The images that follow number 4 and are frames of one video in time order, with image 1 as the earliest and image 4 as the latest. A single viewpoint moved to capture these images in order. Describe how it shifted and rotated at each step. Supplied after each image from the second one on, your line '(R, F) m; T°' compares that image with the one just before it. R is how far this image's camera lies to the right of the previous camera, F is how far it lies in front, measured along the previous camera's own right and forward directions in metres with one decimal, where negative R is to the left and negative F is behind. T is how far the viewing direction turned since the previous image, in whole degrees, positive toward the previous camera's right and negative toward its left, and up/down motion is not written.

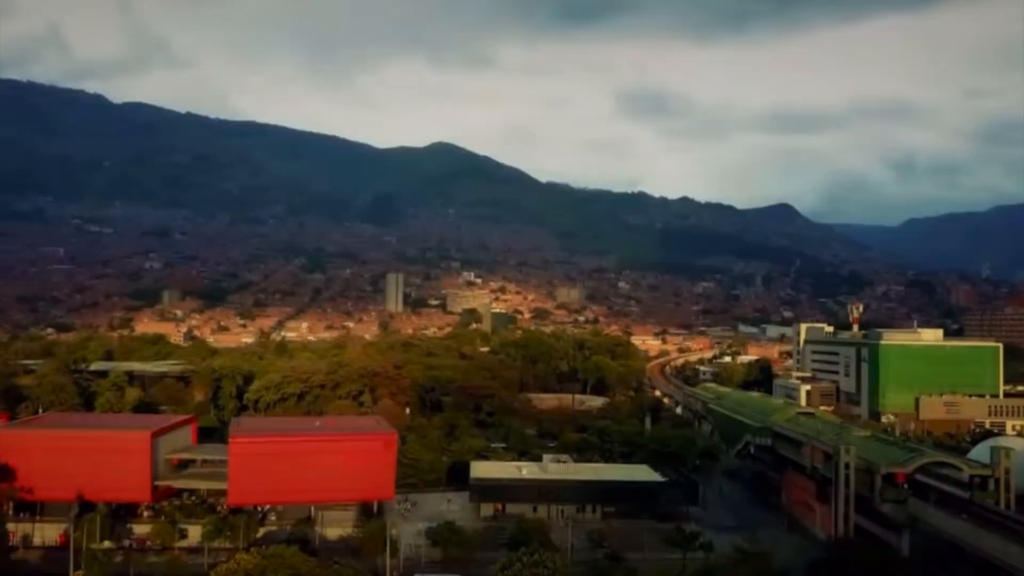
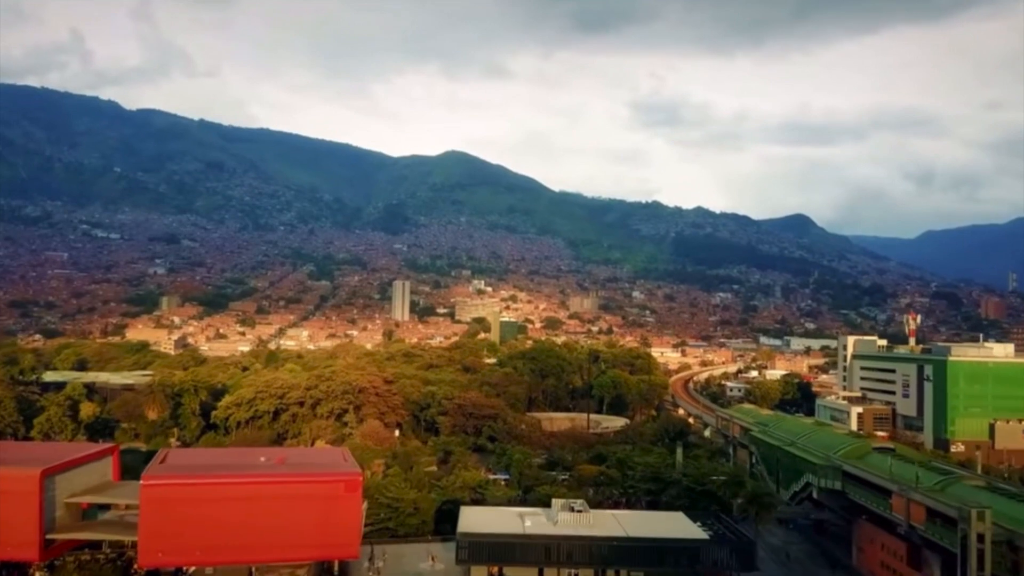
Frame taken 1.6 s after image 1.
(+0.2, +4.5) m; -1°
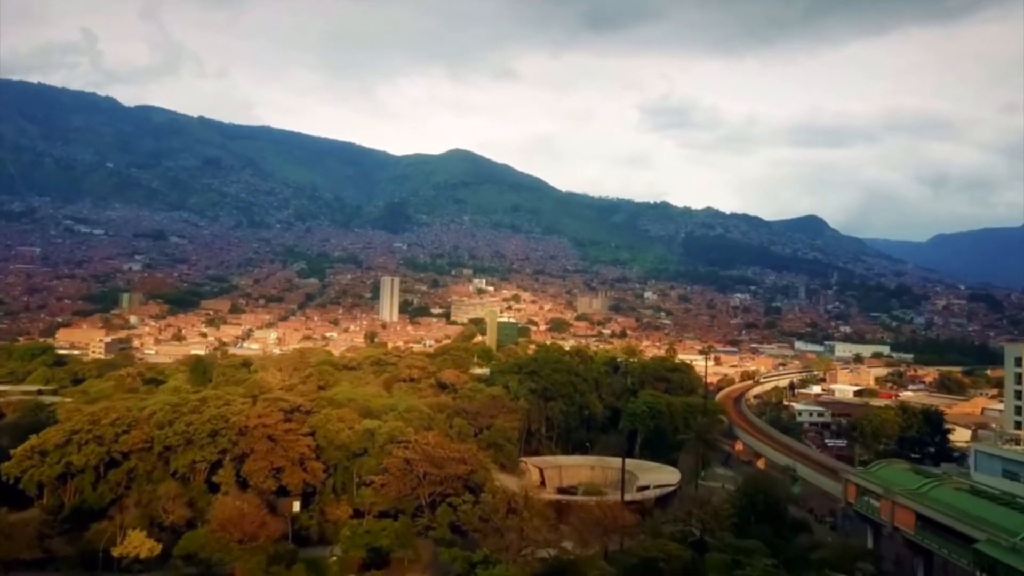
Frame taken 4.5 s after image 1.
(+0.5, +12.1) m; 0°
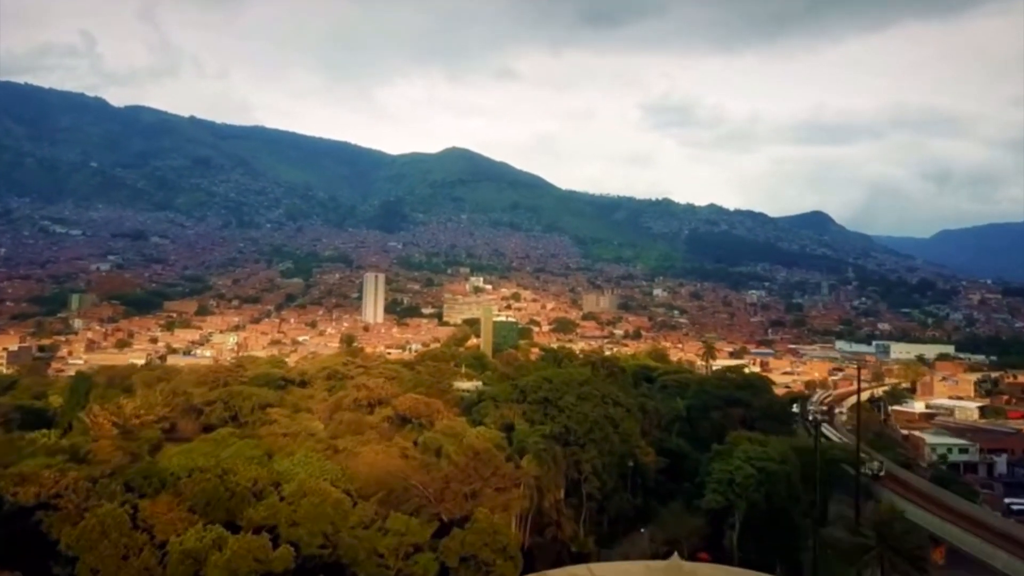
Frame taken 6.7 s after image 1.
(+0.1, +11.4) m; 0°
